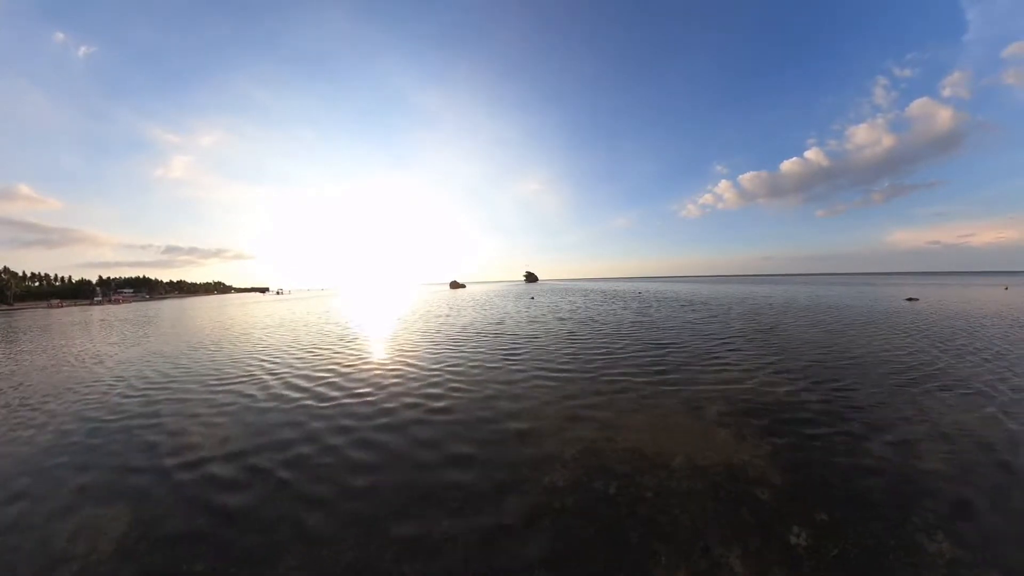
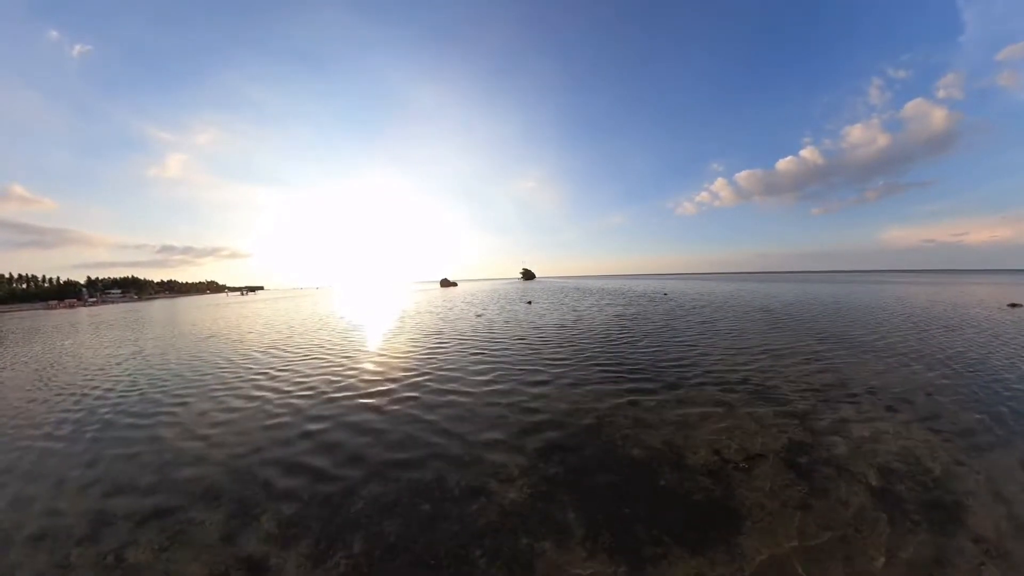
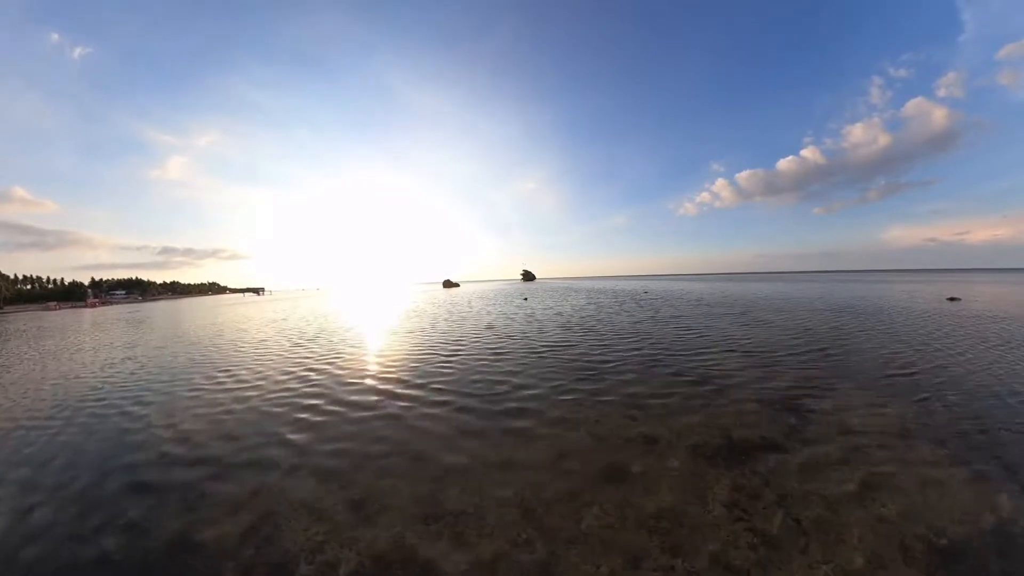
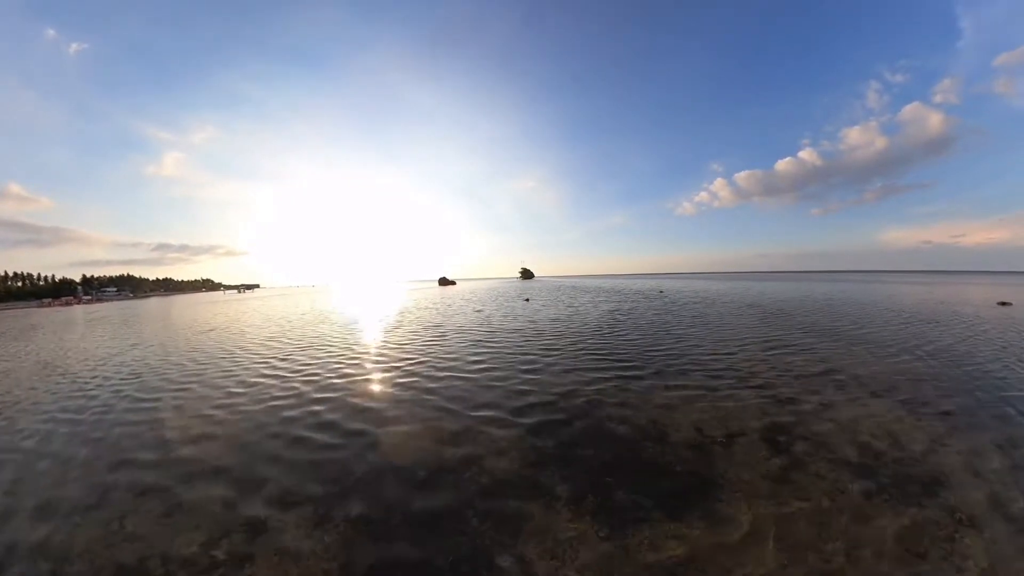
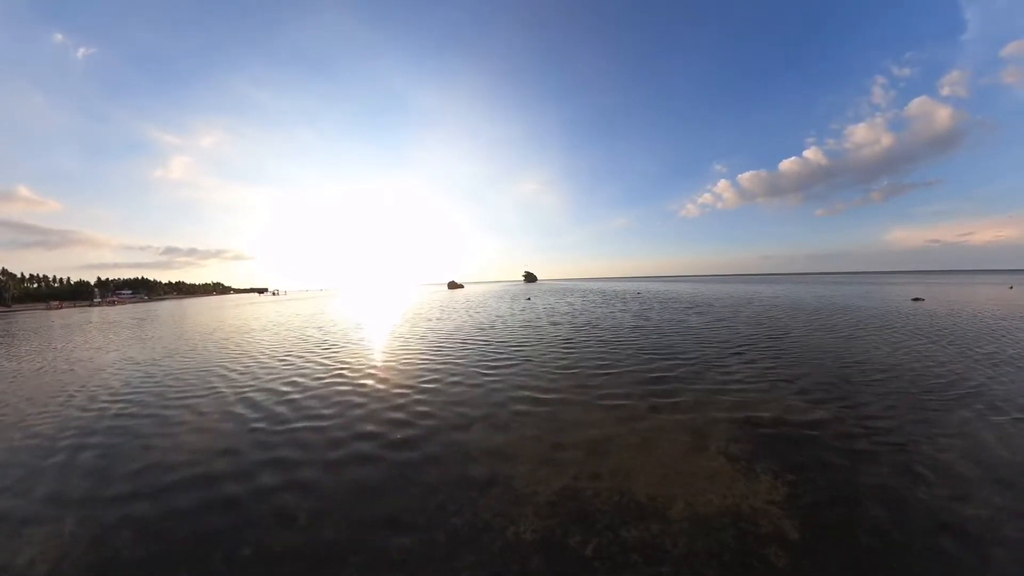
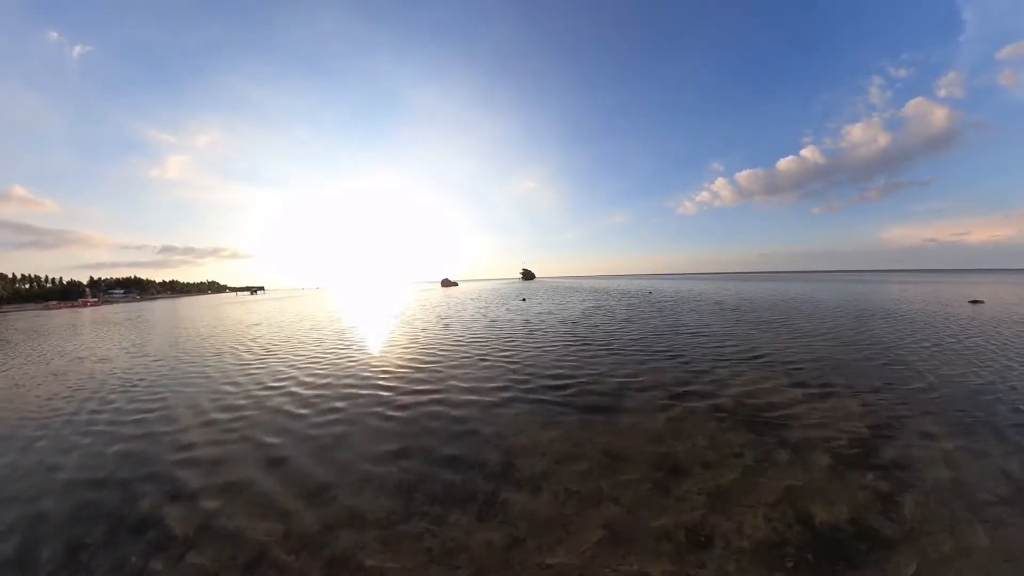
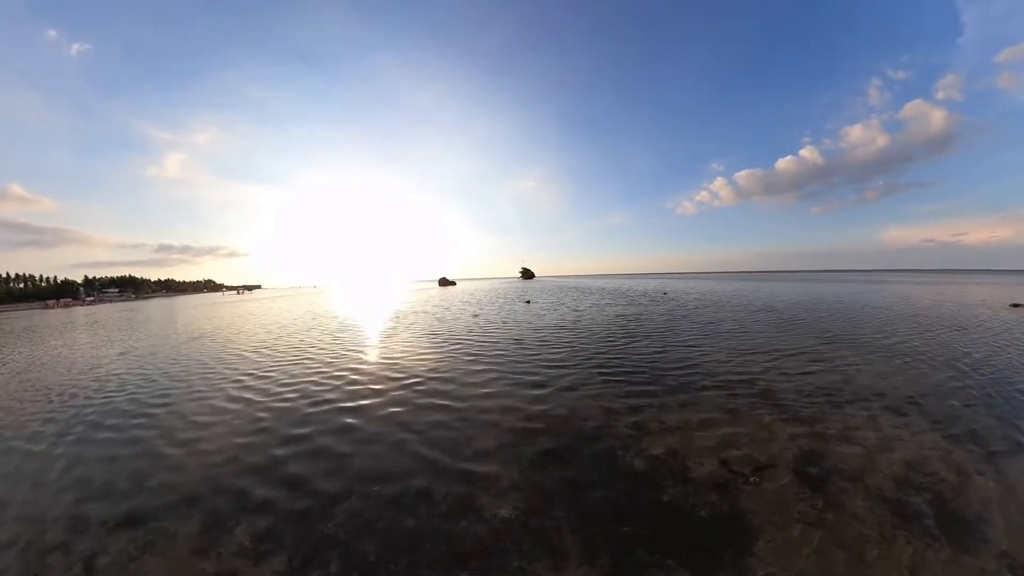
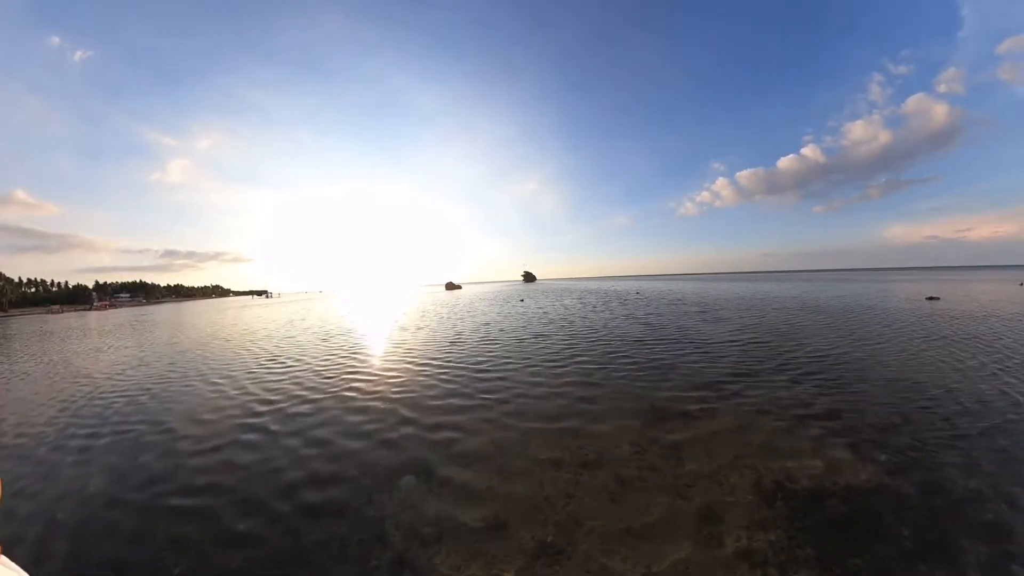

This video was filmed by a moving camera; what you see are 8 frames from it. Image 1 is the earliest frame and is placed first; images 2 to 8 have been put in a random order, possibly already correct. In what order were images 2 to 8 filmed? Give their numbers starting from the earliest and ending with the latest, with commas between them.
5, 8, 3, 6, 4, 2, 7
